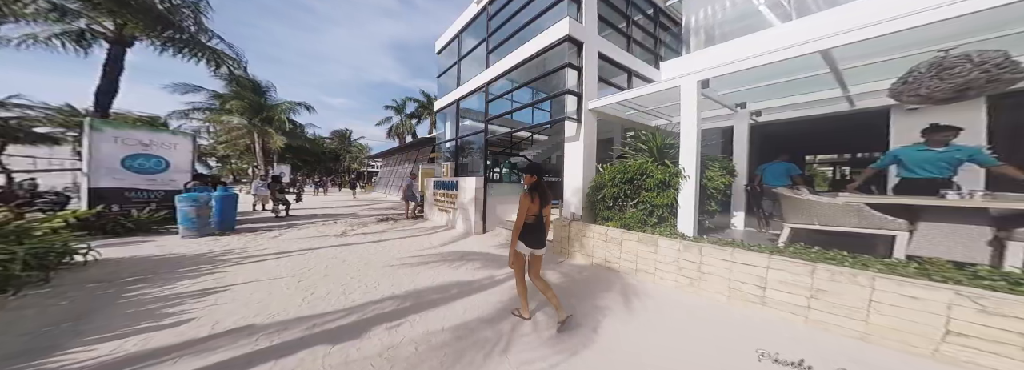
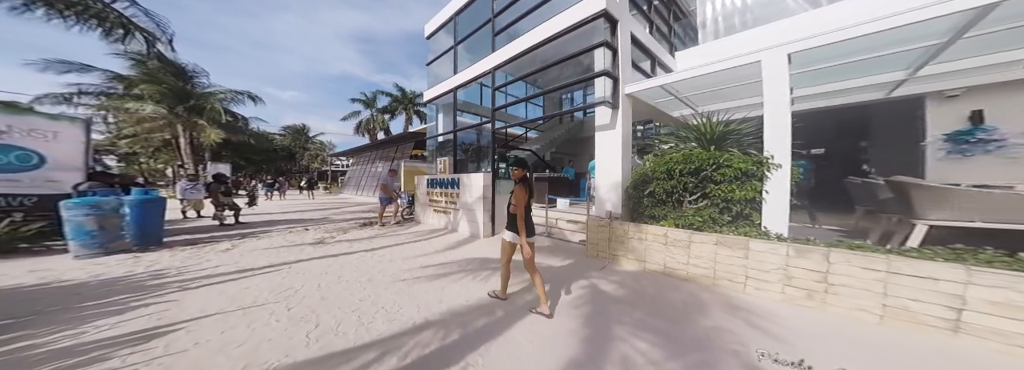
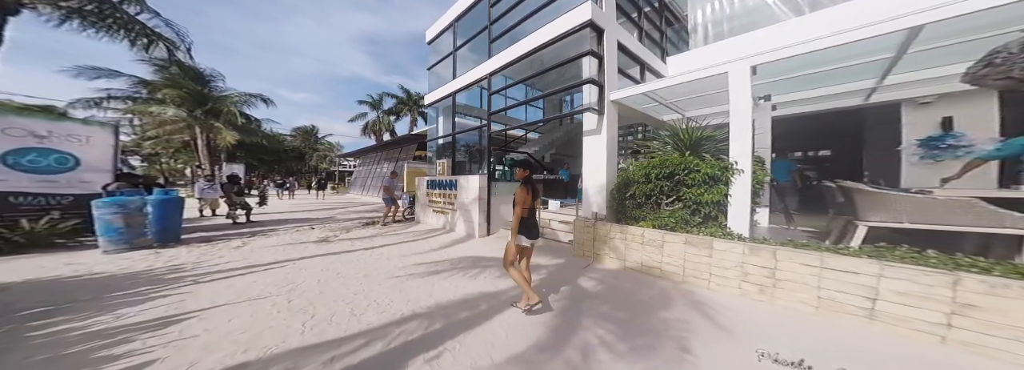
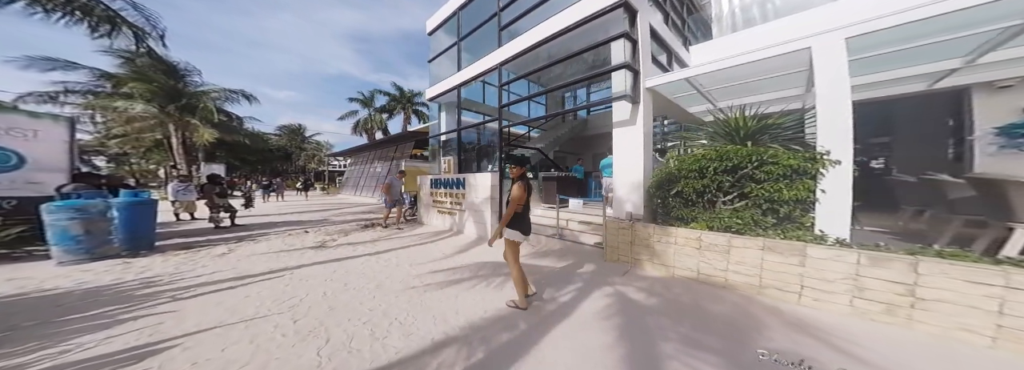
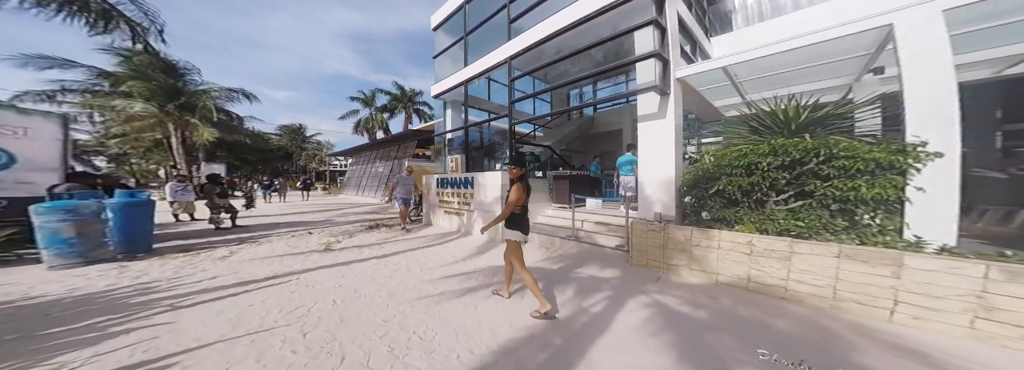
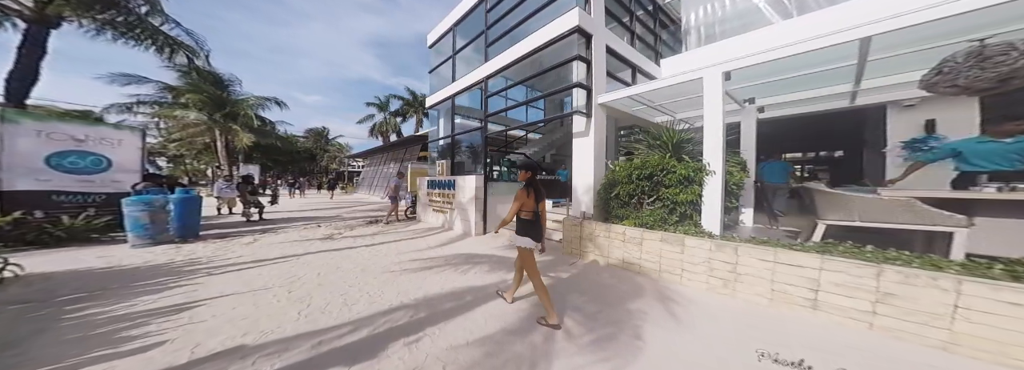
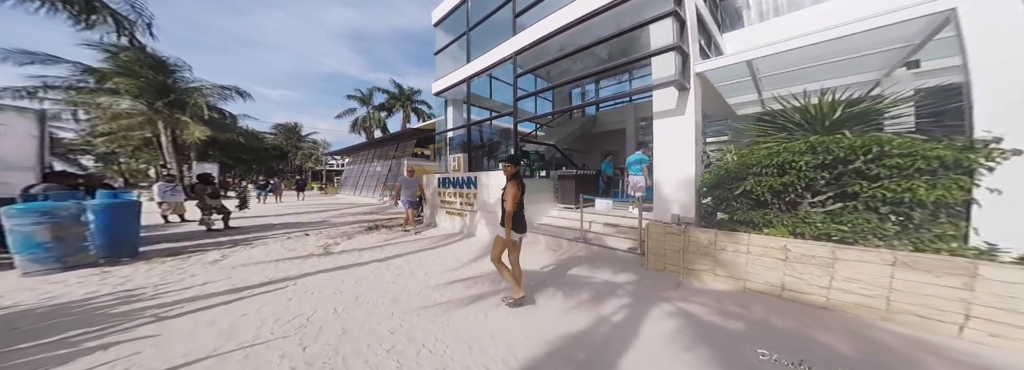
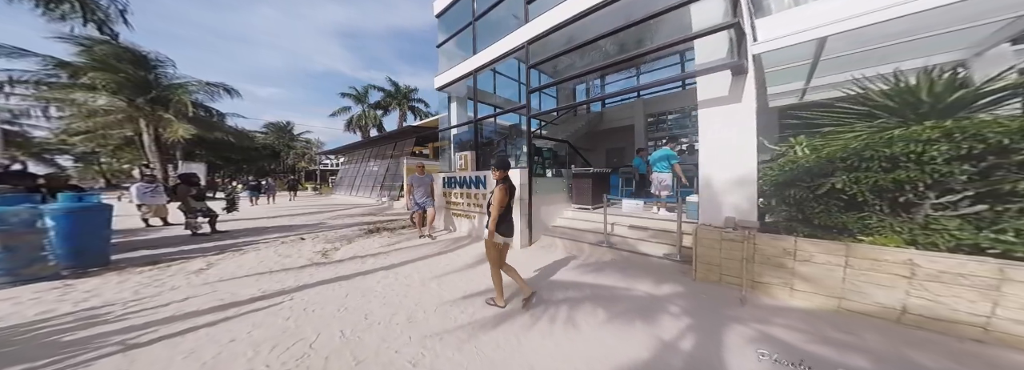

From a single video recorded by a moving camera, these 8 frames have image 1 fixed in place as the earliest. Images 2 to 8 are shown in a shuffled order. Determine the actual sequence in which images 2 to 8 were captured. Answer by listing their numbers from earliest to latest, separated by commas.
6, 3, 2, 4, 5, 7, 8
